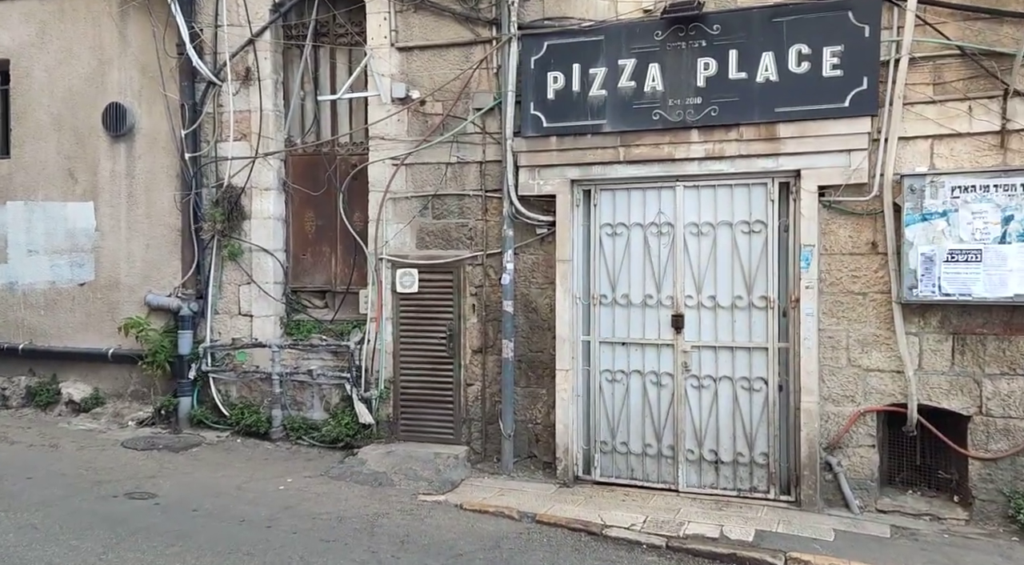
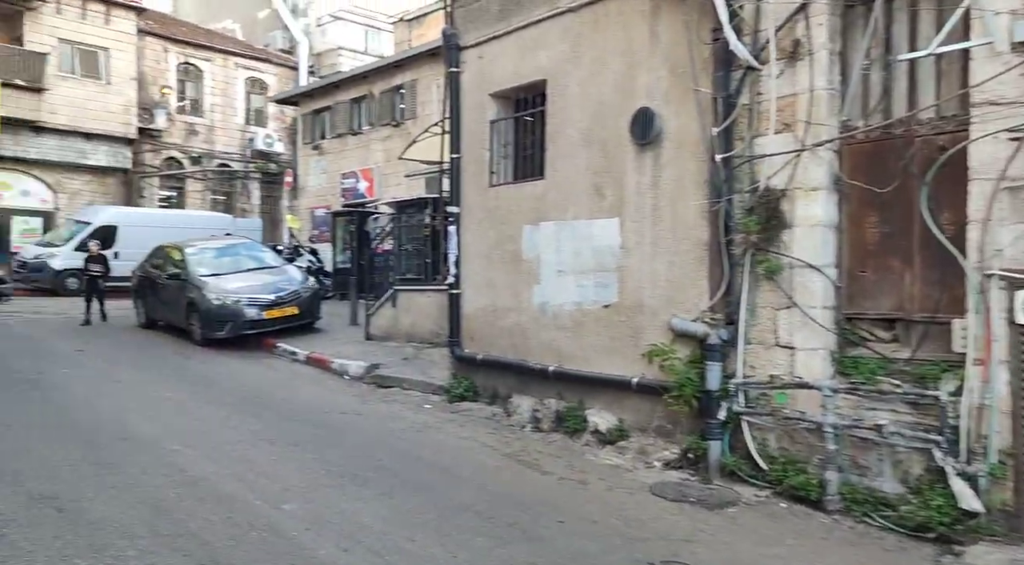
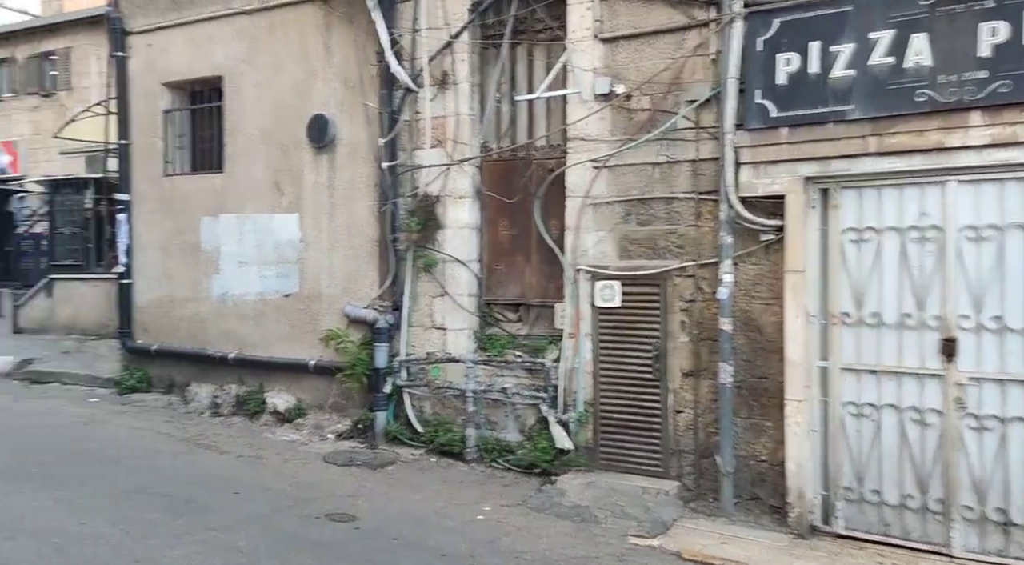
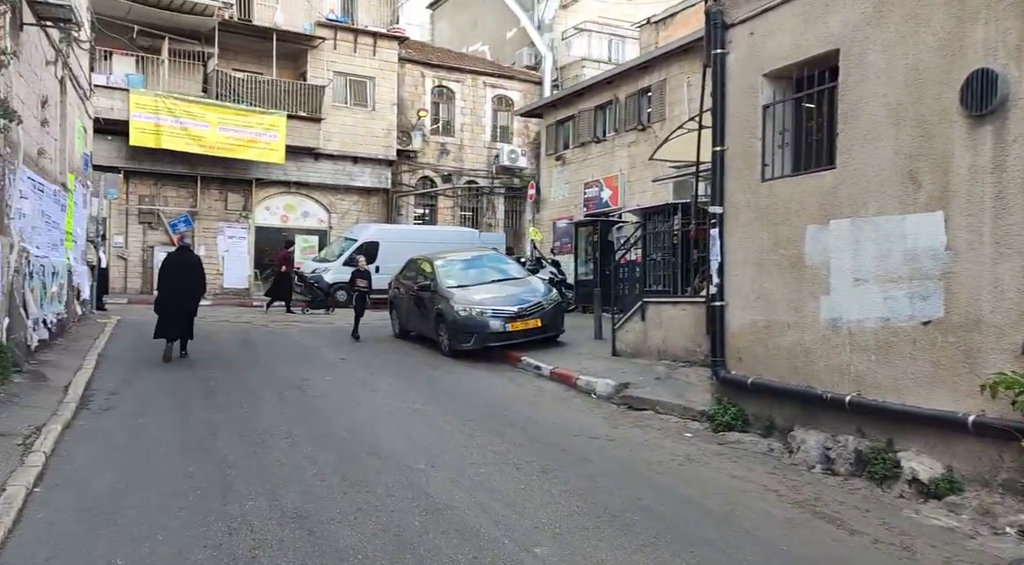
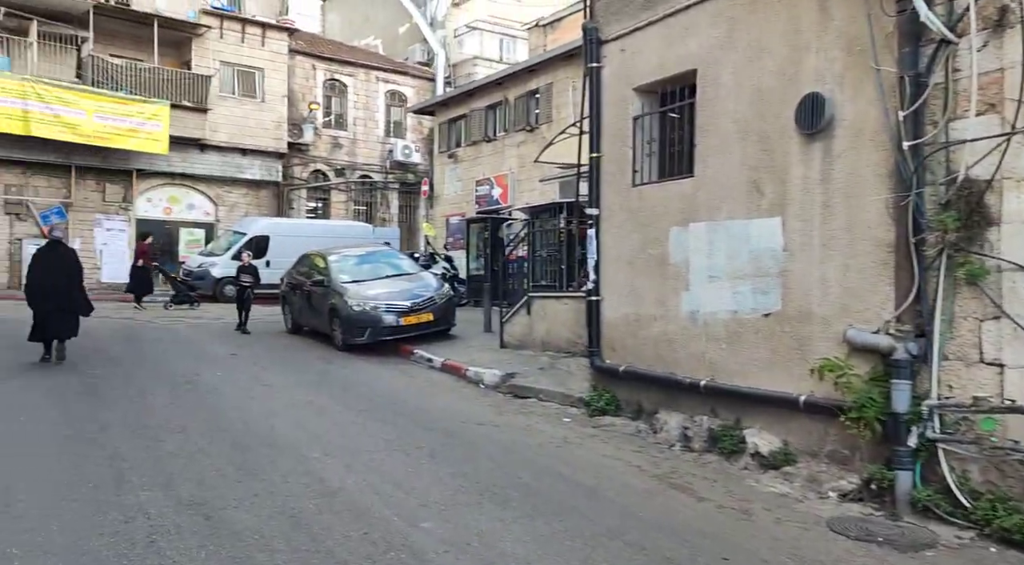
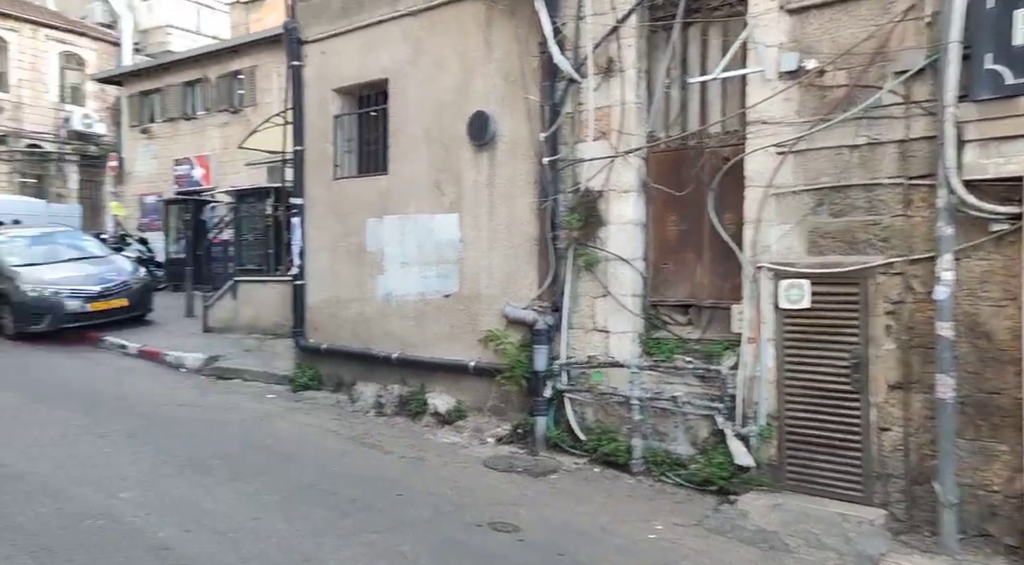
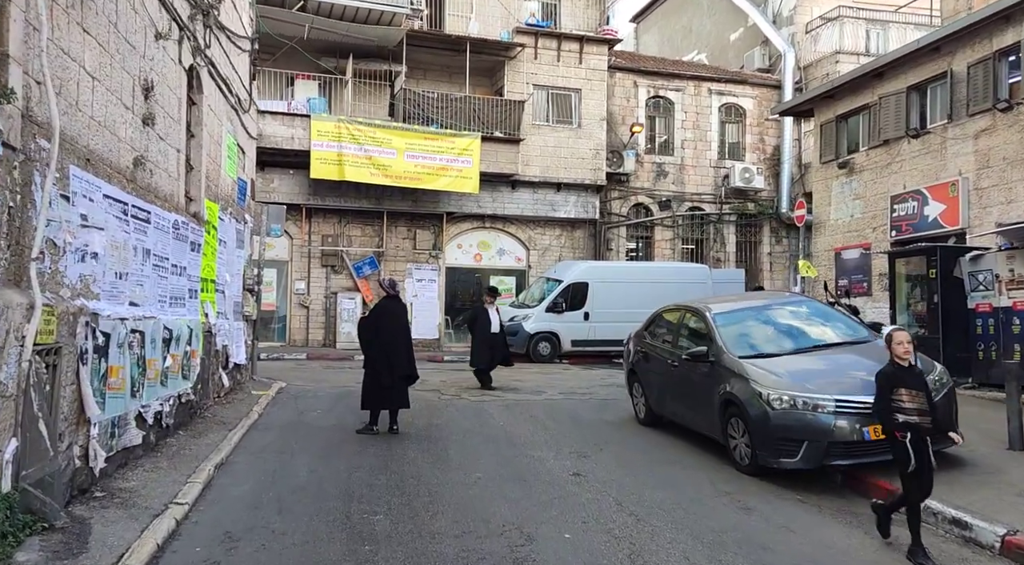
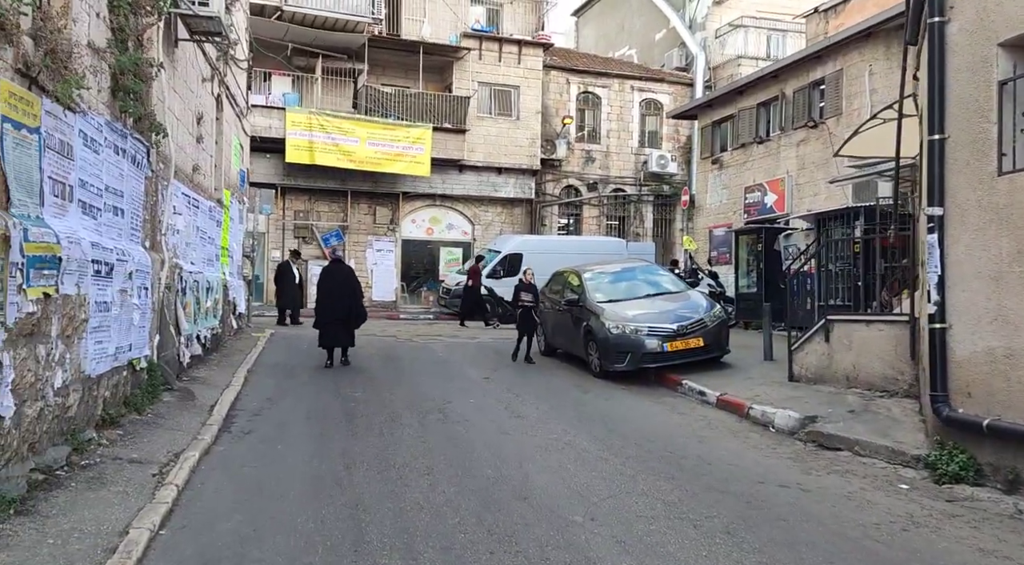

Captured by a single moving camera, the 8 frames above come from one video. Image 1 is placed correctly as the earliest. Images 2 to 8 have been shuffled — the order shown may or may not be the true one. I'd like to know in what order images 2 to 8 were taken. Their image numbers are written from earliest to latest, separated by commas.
3, 6, 2, 5, 4, 8, 7
